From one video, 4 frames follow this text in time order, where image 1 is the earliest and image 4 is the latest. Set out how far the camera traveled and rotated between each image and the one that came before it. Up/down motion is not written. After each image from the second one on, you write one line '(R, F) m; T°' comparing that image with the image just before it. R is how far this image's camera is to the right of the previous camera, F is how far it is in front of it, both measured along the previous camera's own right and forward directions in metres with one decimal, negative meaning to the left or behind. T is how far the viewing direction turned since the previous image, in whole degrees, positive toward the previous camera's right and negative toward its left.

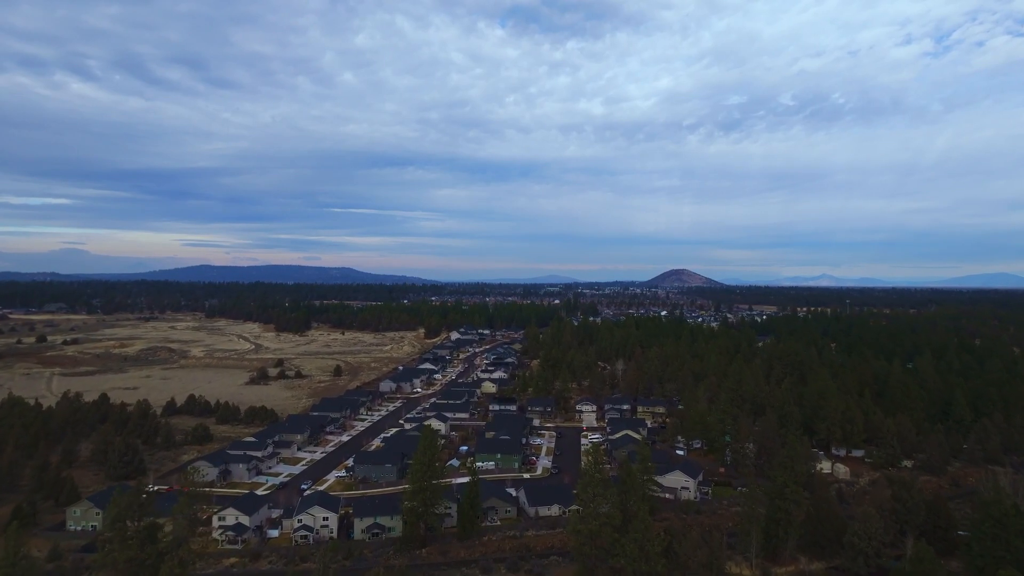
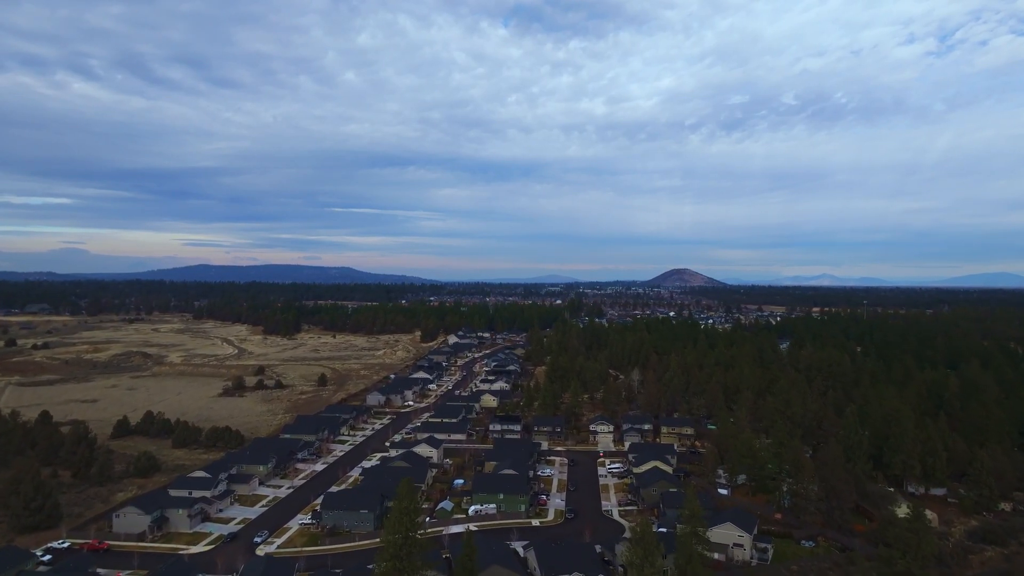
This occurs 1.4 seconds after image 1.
(-0.2, +3.8) m; 0°
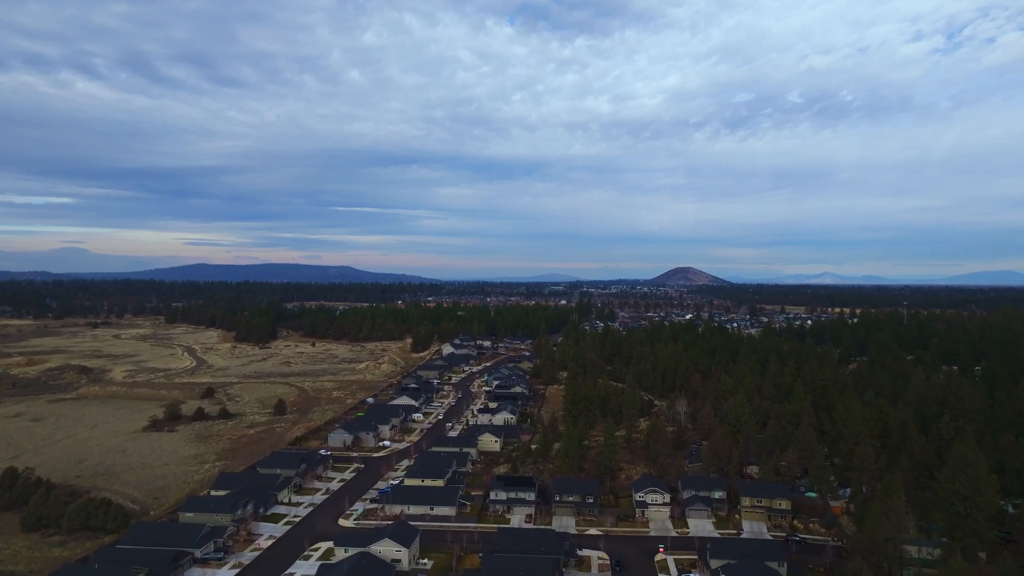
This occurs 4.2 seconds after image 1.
(-0.3, +7.6) m; 0°
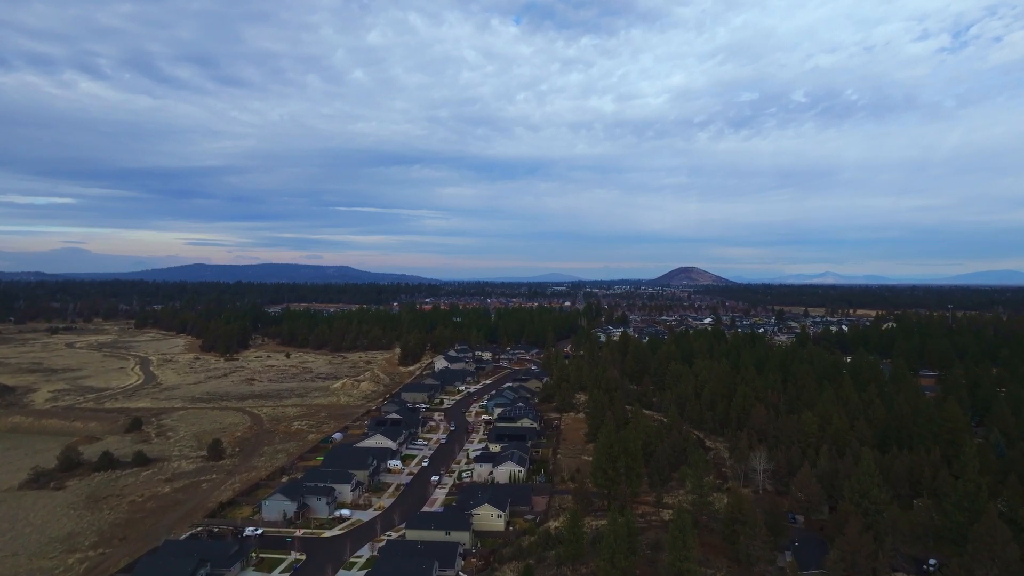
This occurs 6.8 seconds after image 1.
(-0.3, +6.9) m; 0°
